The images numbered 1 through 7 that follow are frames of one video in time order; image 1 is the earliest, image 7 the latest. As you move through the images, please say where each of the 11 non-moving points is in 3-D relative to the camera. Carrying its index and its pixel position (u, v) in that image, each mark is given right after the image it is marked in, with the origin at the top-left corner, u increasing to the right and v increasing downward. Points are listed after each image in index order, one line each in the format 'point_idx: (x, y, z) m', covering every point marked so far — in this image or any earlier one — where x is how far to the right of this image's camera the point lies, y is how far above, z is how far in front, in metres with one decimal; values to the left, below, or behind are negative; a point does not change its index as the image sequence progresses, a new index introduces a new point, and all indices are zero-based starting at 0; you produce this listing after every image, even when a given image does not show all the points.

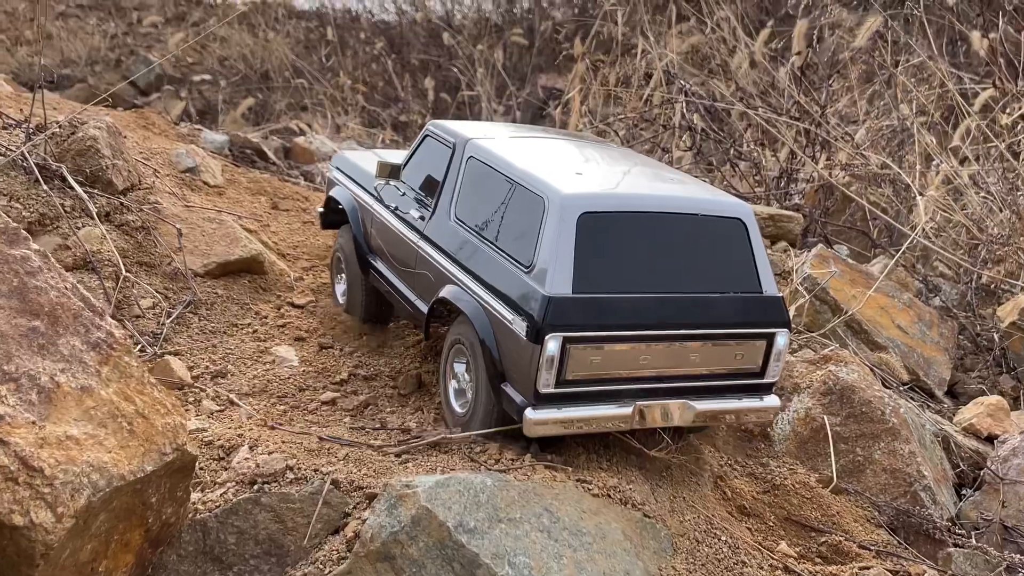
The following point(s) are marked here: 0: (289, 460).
0: (-0.7, -0.6, +3.2) m
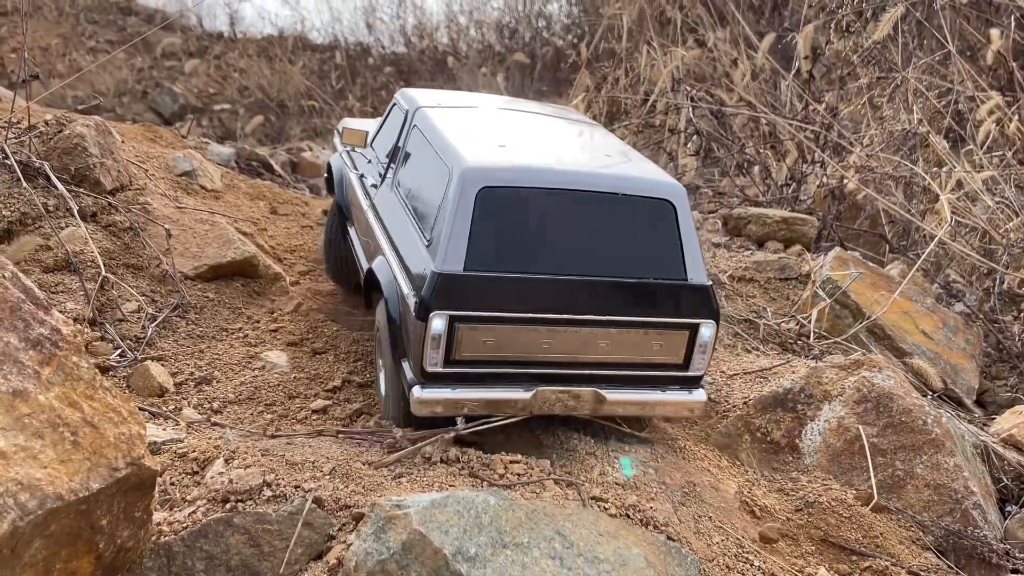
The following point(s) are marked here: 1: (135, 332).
0: (-0.7, -0.5, +2.9) m
1: (-1.6, -0.2, +4.3) m
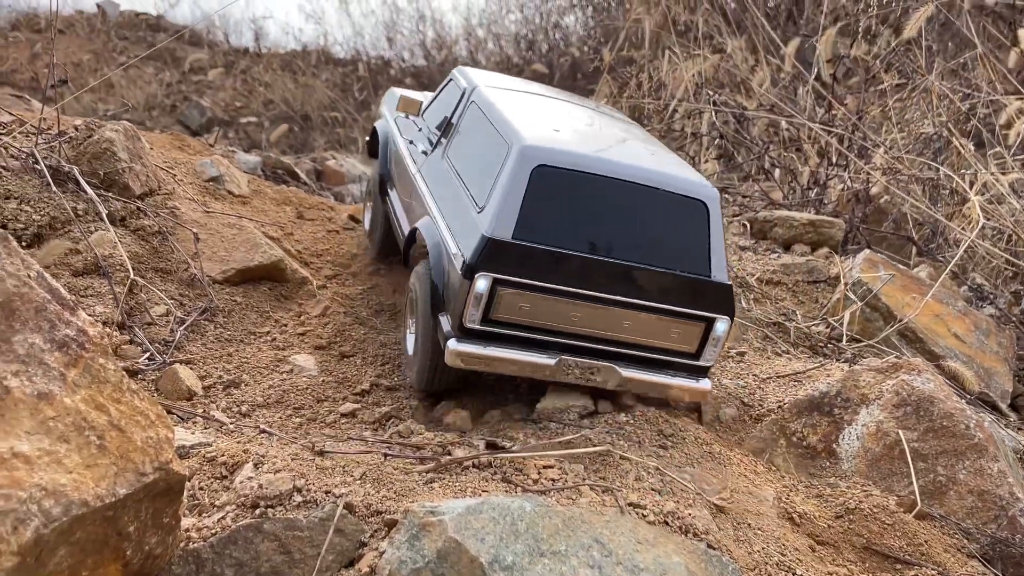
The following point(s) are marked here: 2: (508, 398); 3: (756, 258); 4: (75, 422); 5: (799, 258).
0: (-0.6, -0.5, +2.8) m
1: (-1.5, -0.2, +4.3) m
2: (0.0, -0.4, +4.0) m
3: (+1.5, +0.2, +6.1) m
4: (-1.0, -0.3, +2.2) m
5: (+1.8, +0.2, +6.0) m
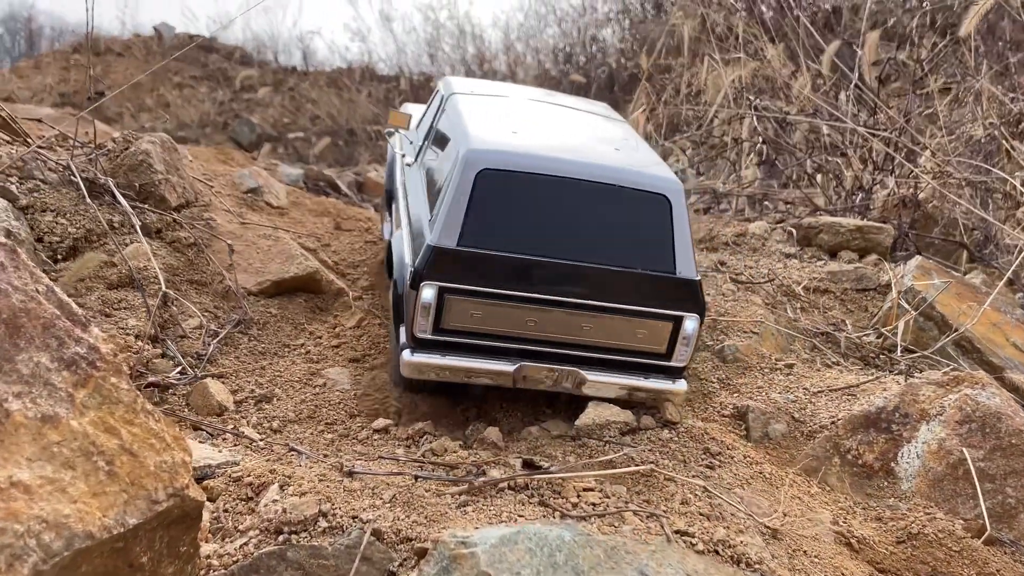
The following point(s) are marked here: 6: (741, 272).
0: (-0.5, -0.6, +2.7) m
1: (-1.3, -0.3, +4.2) m
2: (+0.1, -0.5, +3.8) m
3: (+1.7, +0.1, +5.8) m
4: (-0.9, -0.3, +2.1) m
5: (+2.0, +0.1, +5.8) m
6: (+1.3, +0.1, +5.7) m
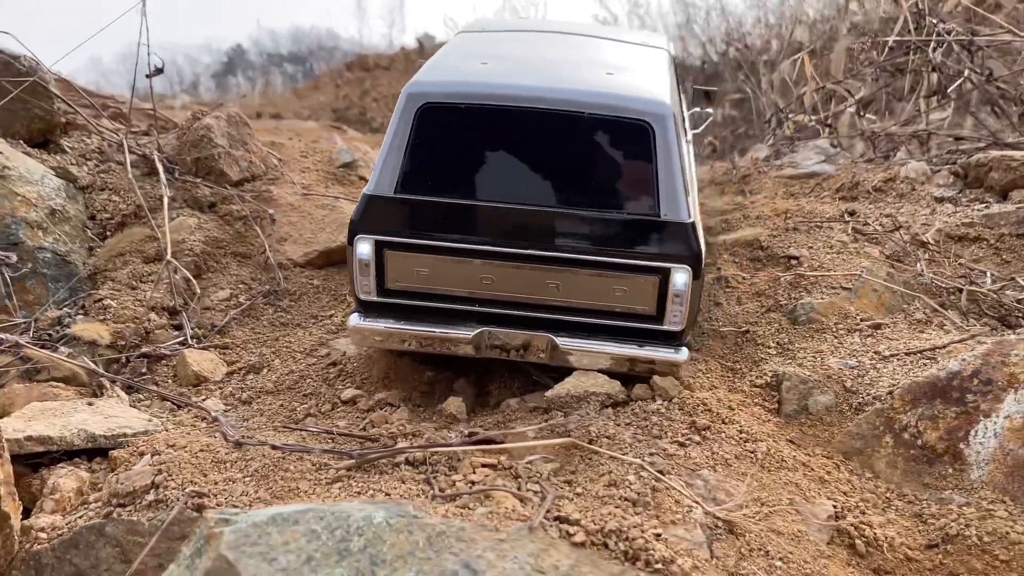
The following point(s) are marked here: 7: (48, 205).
0: (-0.8, -0.4, +2.4) m
1: (-1.2, -0.1, +4.0) m
2: (+0.1, -0.3, +3.3) m
3: (+2.2, +0.4, +4.8) m
4: (-1.4, -0.2, +1.9) m
5: (+2.4, +0.4, +4.7) m
6: (+1.7, +0.3, +4.8) m
7: (-2.1, +0.4, +4.3) m
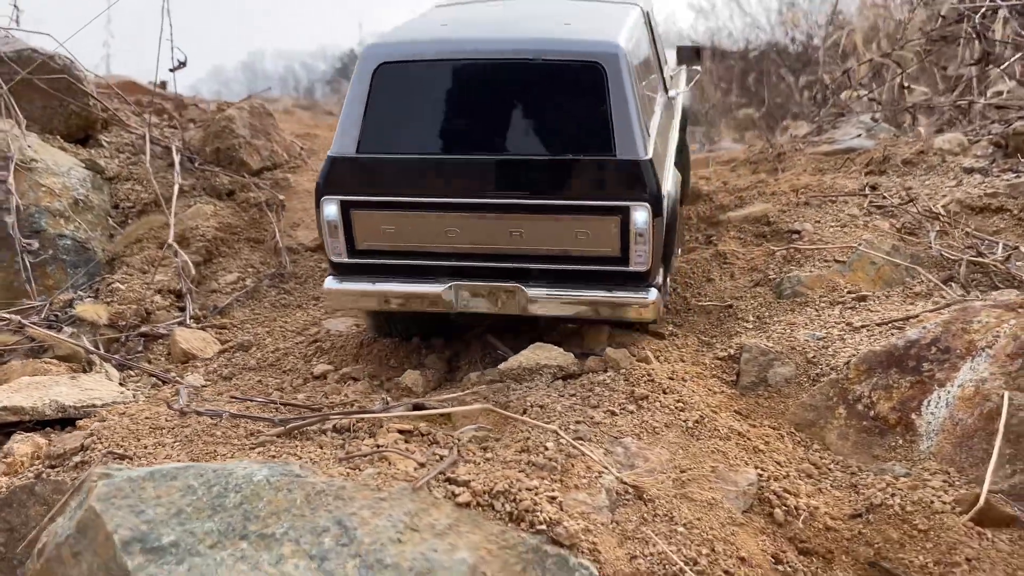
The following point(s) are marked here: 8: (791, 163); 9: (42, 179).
0: (-1.0, -0.4, +2.5) m
1: (-1.3, -0.1, +4.2) m
2: (0.0, -0.2, +3.3) m
3: (+2.2, +0.5, +4.6) m
4: (-1.6, -0.2, +2.1) m
5: (+2.4, +0.5, +4.5) m
6: (+1.8, +0.4, +4.6) m
7: (-2.0, +0.4, +4.6) m
8: (+1.6, +0.7, +5.8) m
9: (-2.1, +0.5, +4.5) m
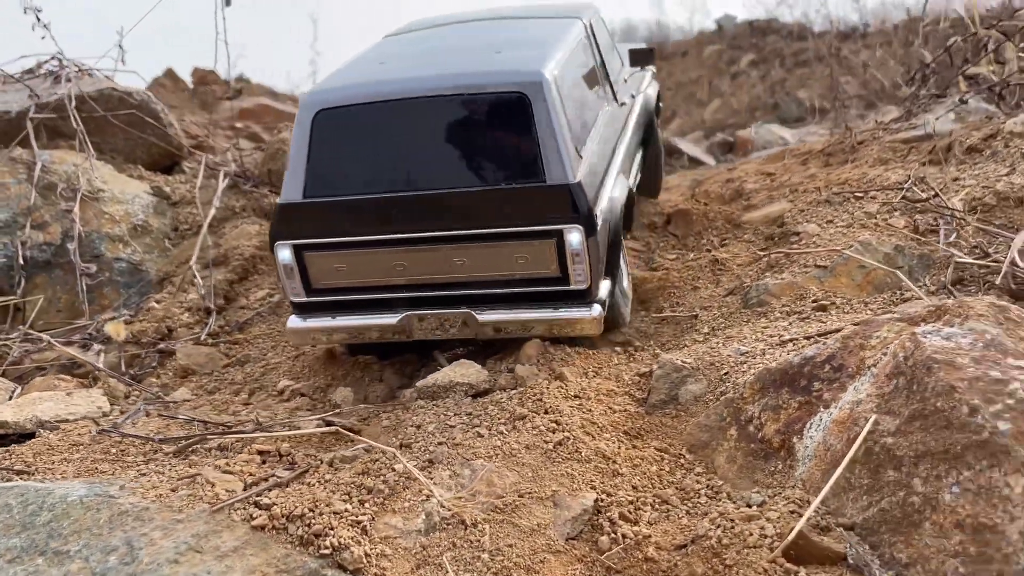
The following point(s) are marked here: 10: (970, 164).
0: (-1.4, -0.5, +2.7) m
1: (-1.2, -0.1, +4.5) m
2: (-0.2, -0.3, +3.4) m
3: (+2.2, +0.5, +4.2) m
4: (-2.0, -0.3, +2.5) m
5: (+2.4, +0.5, +4.0) m
6: (+1.8, +0.4, +4.2) m
7: (-1.9, +0.3, +5.0) m
8: (+1.9, +0.7, +5.4) m
9: (-2.1, +0.4, +4.9) m
10: (+2.1, +0.6, +4.5) m
